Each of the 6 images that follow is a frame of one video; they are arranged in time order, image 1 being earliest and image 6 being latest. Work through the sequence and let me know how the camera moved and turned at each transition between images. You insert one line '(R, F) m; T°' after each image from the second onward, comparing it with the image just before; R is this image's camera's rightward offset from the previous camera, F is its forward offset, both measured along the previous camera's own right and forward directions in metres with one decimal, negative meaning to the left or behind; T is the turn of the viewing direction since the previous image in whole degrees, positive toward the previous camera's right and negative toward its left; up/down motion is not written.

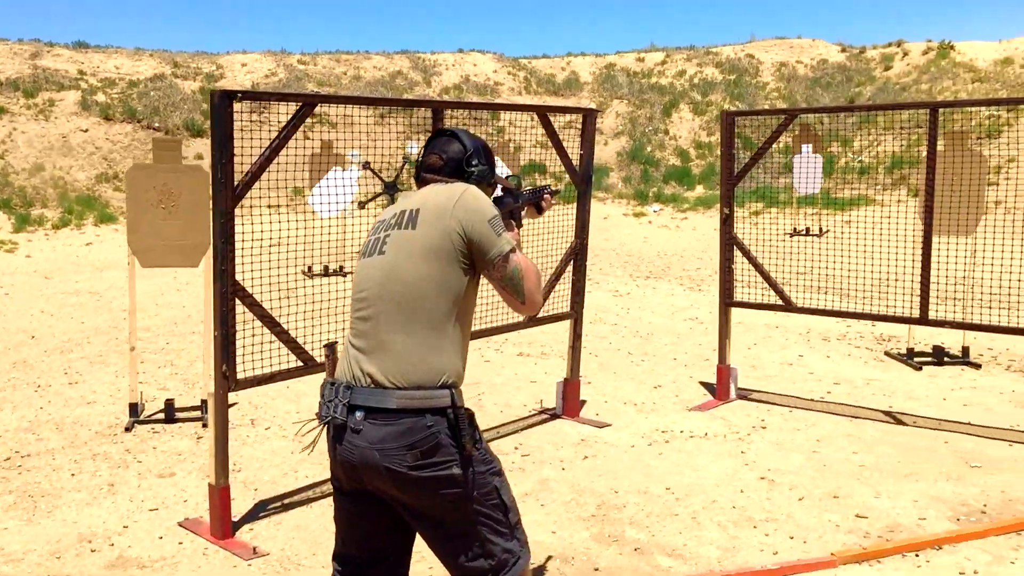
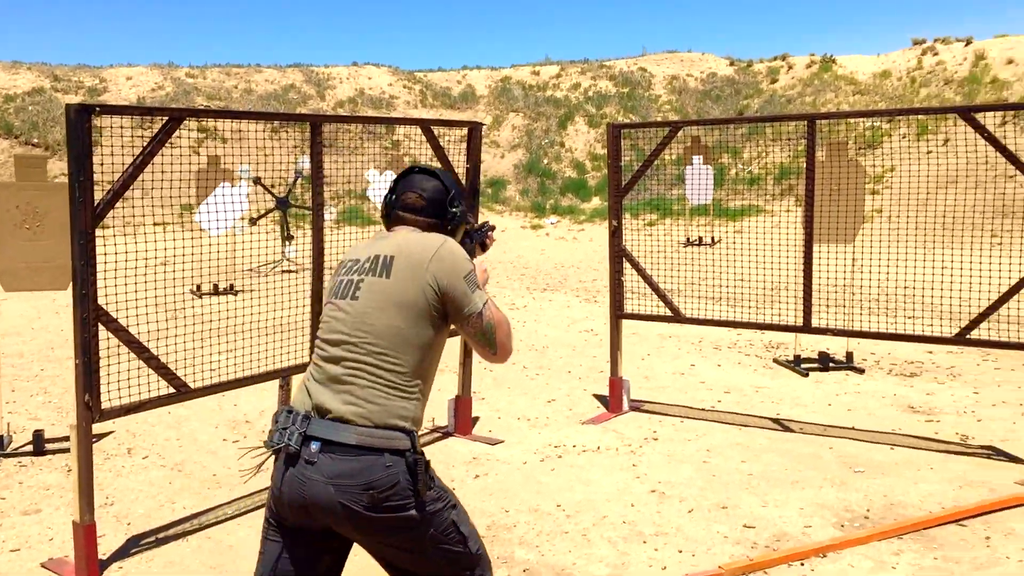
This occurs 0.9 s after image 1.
(+0.1, +0.1) m; +6°
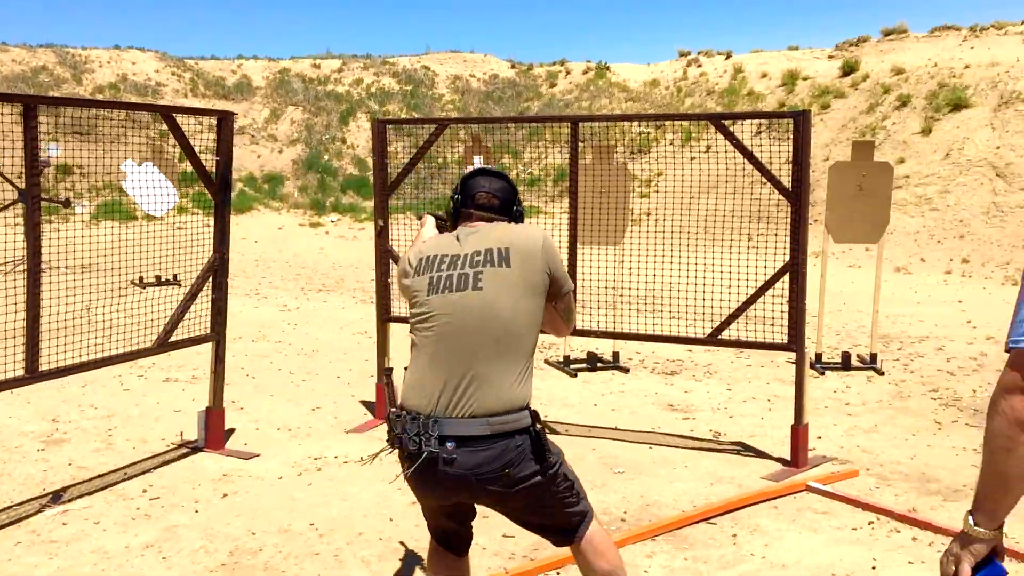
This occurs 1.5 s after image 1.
(+0.6, +0.1) m; -1°
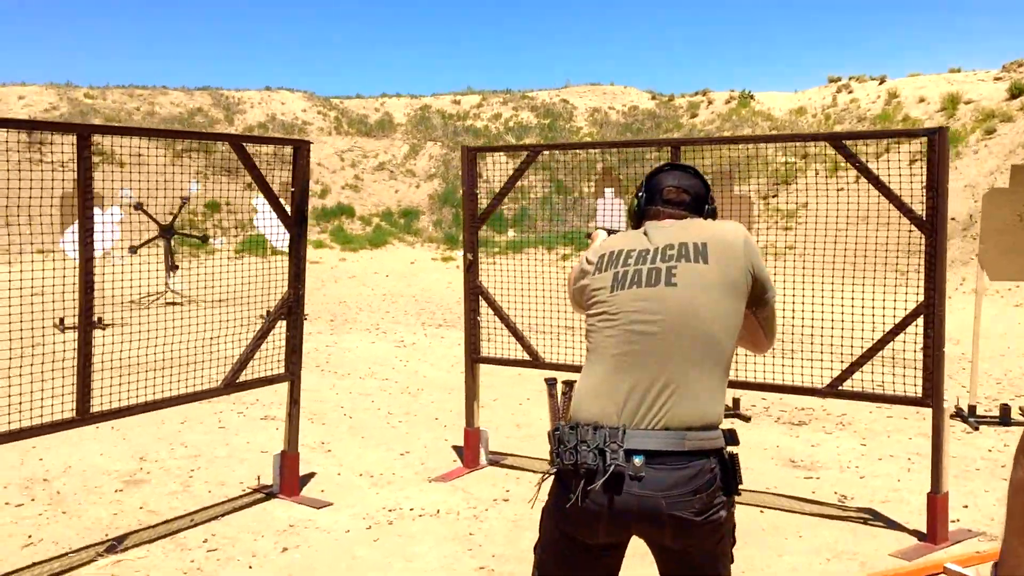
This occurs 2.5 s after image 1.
(+0.3, +0.5) m; -9°
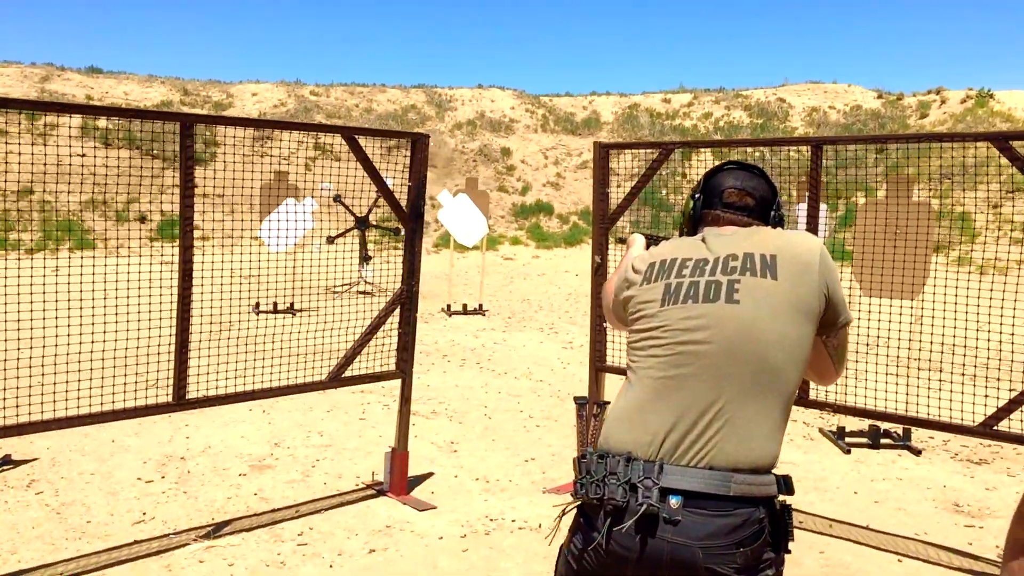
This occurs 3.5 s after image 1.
(+0.5, +0.3) m; -13°
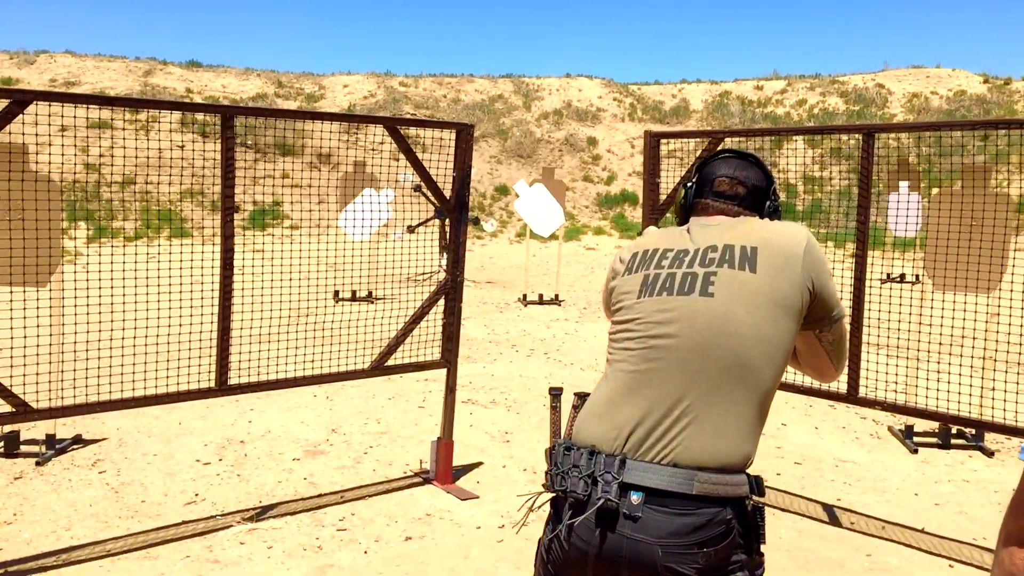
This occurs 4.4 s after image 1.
(+0.2, 0.0) m; -6°
